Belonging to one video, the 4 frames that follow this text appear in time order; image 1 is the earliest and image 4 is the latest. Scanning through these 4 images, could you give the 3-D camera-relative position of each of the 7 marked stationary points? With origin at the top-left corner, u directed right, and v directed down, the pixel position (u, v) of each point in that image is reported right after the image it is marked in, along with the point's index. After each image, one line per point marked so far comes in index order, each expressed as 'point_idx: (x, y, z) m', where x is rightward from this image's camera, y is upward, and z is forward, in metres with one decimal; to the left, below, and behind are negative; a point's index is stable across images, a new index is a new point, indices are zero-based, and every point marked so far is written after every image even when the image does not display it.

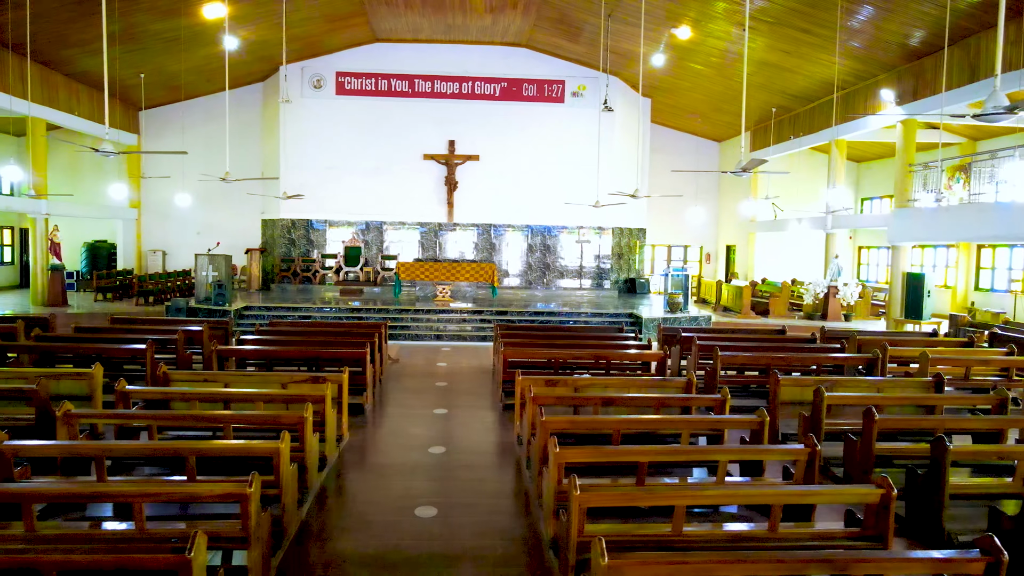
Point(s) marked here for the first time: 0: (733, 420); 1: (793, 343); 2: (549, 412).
0: (+1.5, -0.9, +4.4) m
1: (+3.8, -0.8, +8.9) m
2: (+0.3, -1.1, +5.7) m
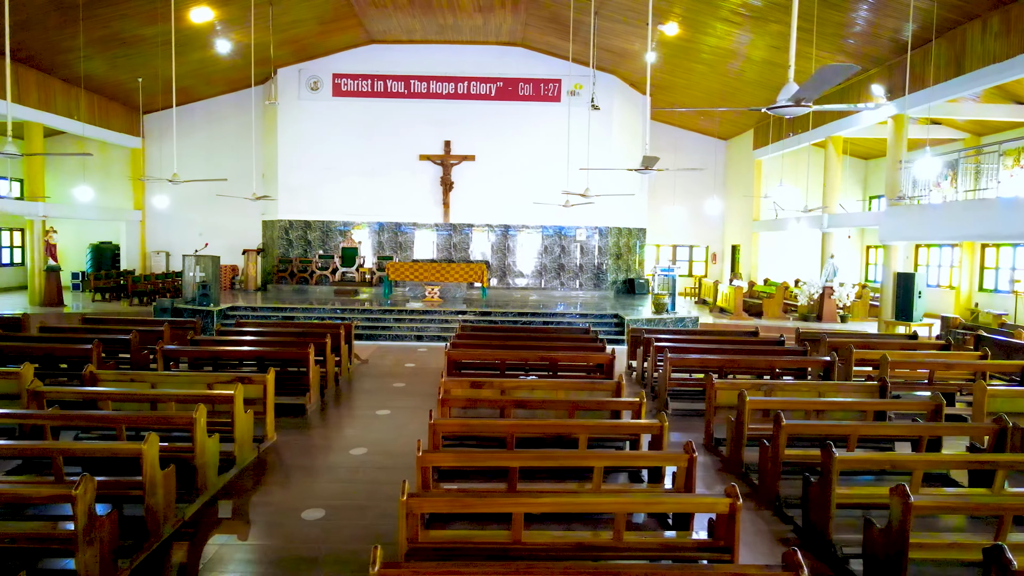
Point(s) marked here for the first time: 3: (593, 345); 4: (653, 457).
0: (+0.8, -0.9, +4.3) m
1: (+3.3, -0.8, +8.7) m
2: (-0.3, -1.1, +5.6) m
3: (+1.0, -0.7, +7.8) m
4: (+0.8, -0.9, +3.6) m
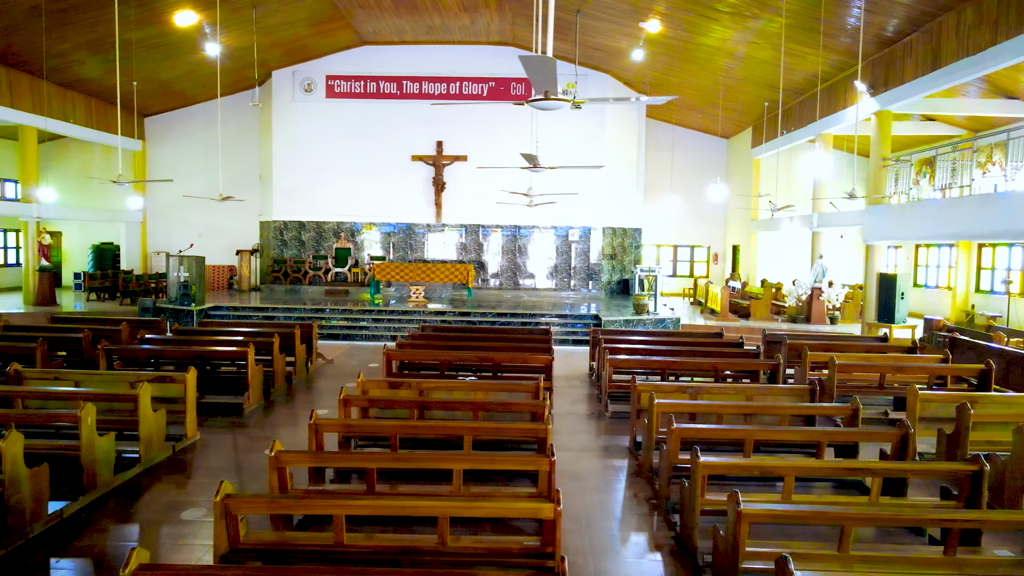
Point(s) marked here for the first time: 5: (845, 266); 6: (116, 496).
0: (0.0, -0.9, +4.2) m
1: (+2.7, -0.8, +8.5) m
2: (-1.0, -1.1, +5.6) m
3: (+0.3, -0.7, +7.7) m
4: (0.0, -0.9, +3.5) m
5: (+8.5, +0.6, +16.6) m
6: (-2.7, -1.4, +4.4) m
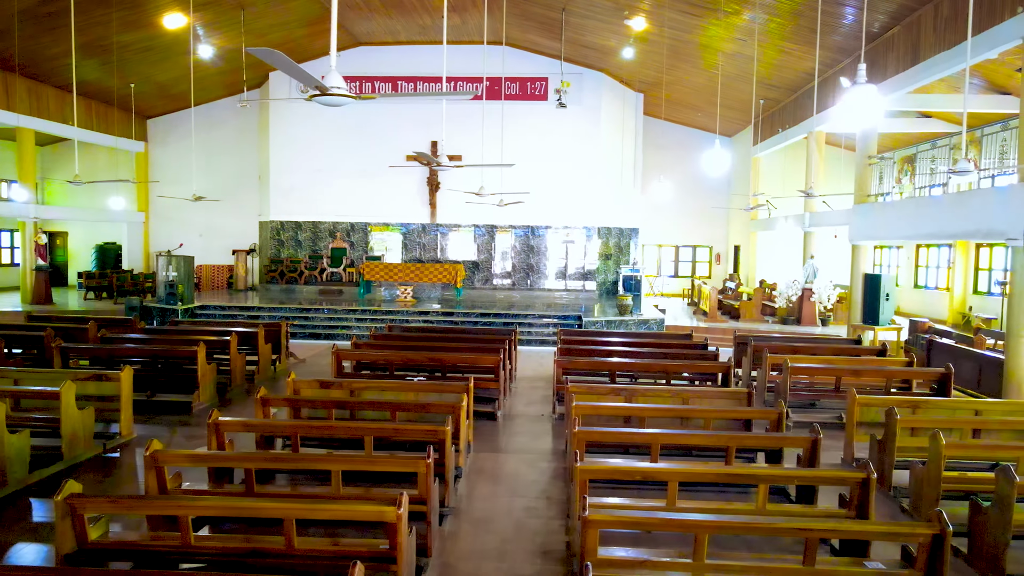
0: (-0.6, -0.9, +4.1) m
1: (+2.2, -0.8, +8.4) m
2: (-1.6, -1.1, +5.6) m
3: (-0.2, -0.7, +7.6) m
4: (-0.7, -0.9, +3.5) m
5: (+8.3, +0.5, +16.3) m
6: (-3.3, -1.4, +4.5) m
